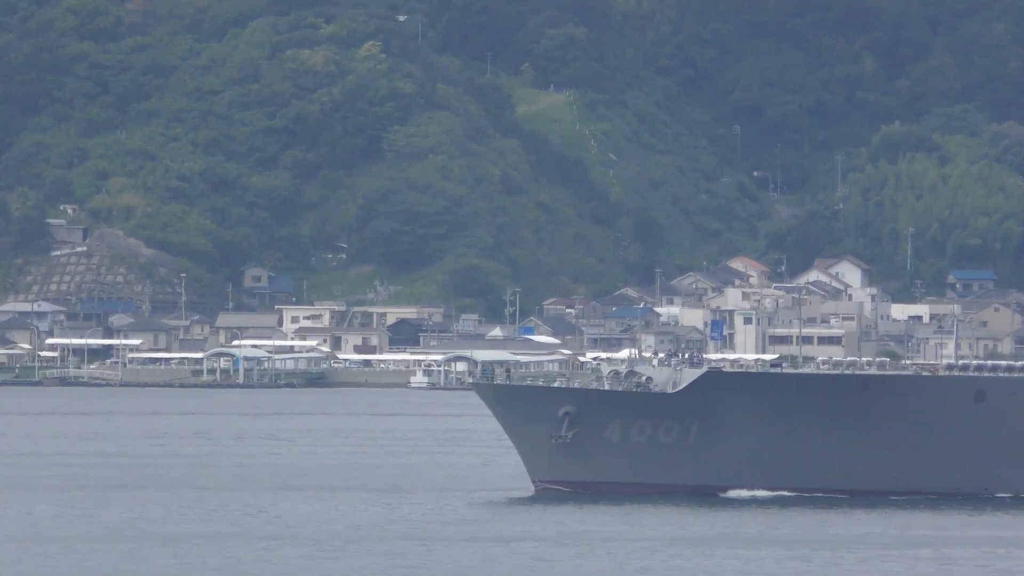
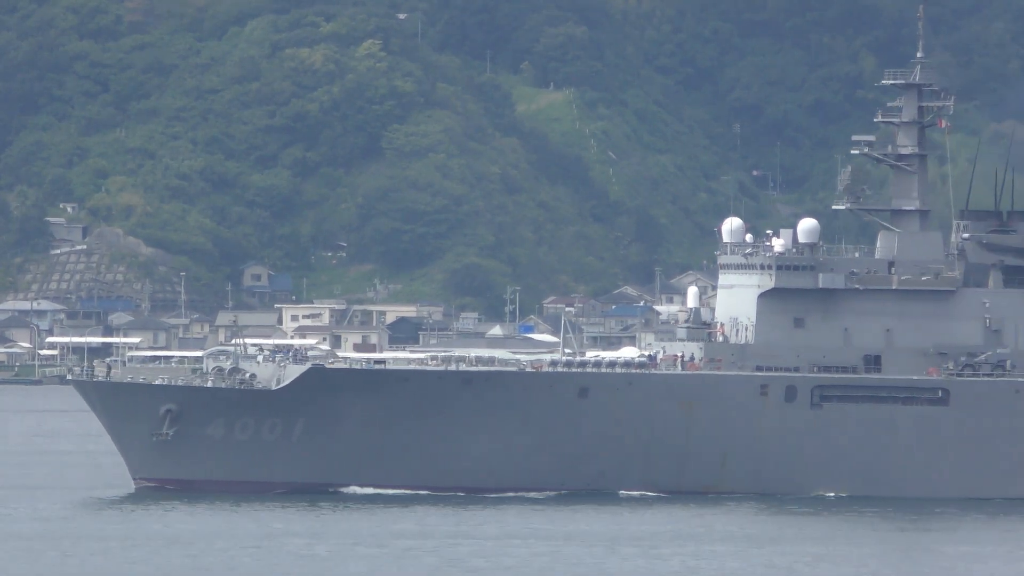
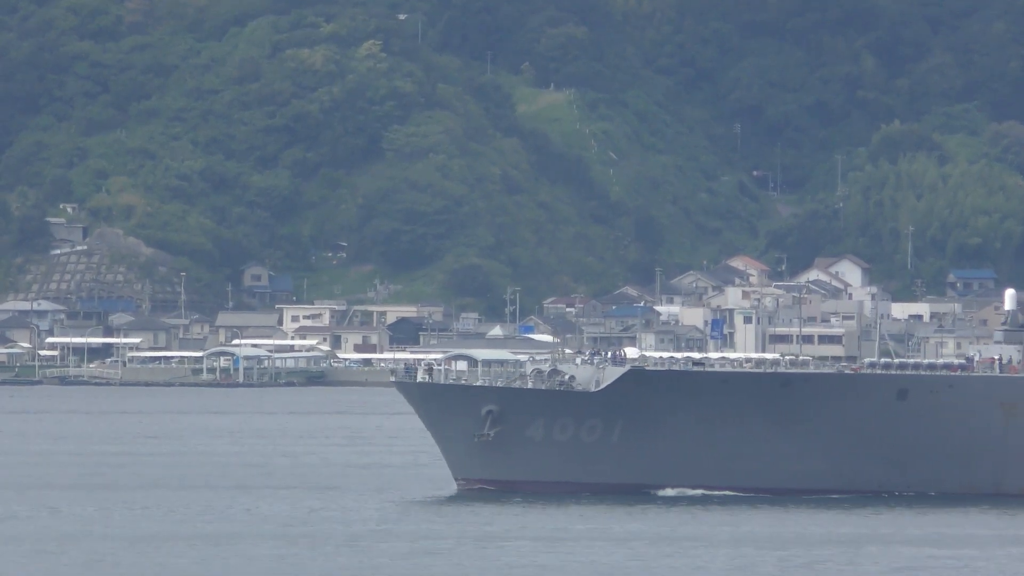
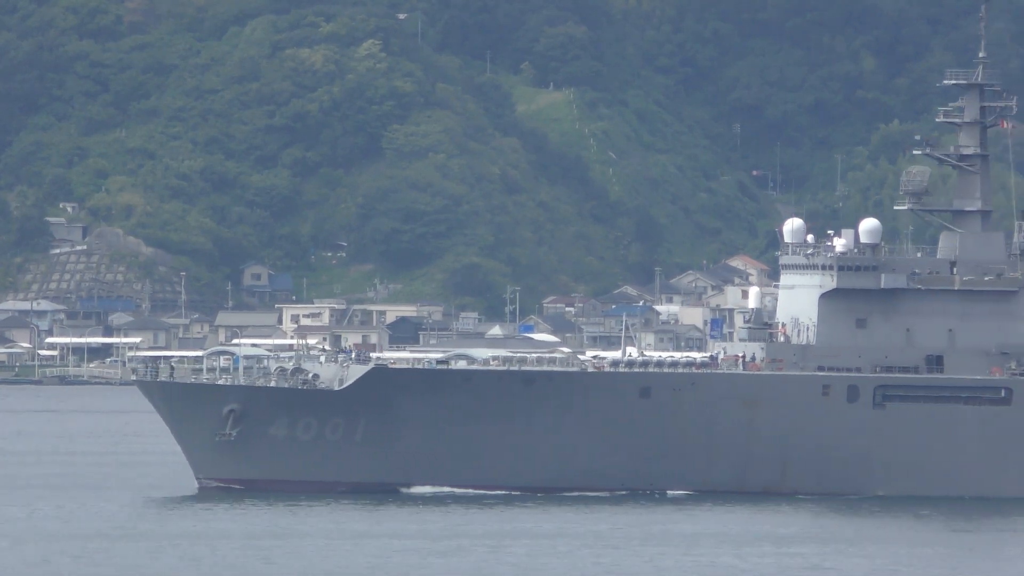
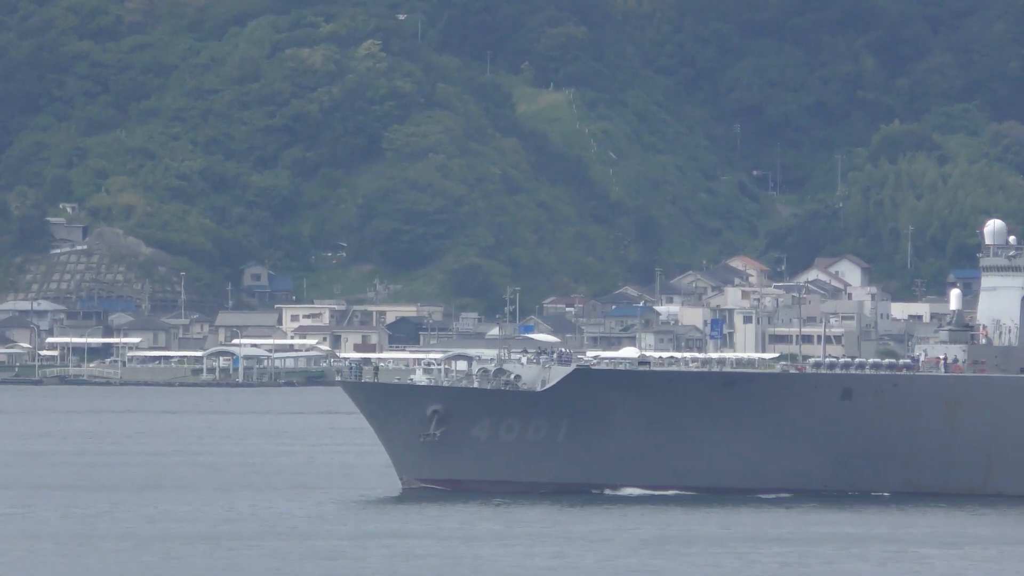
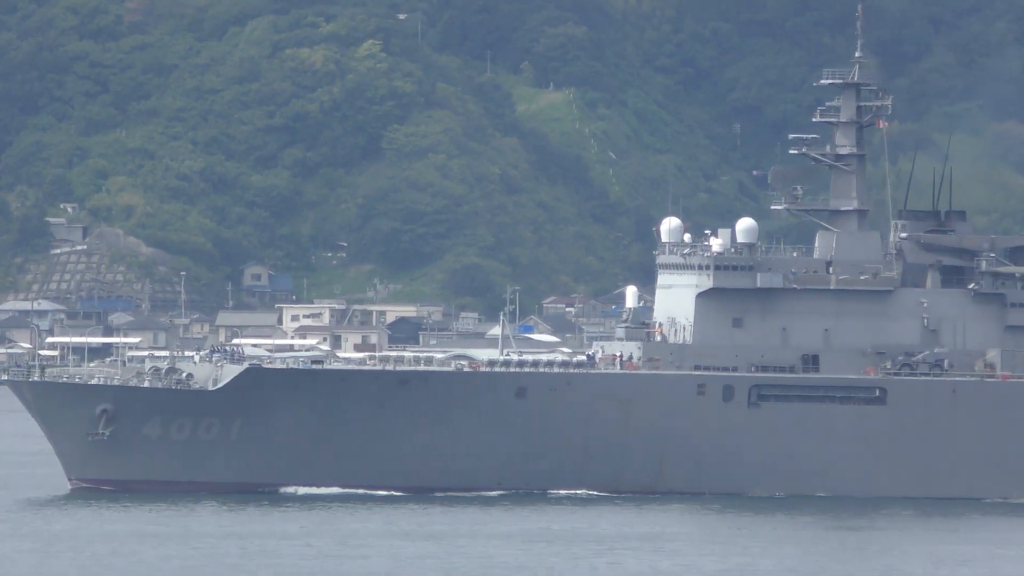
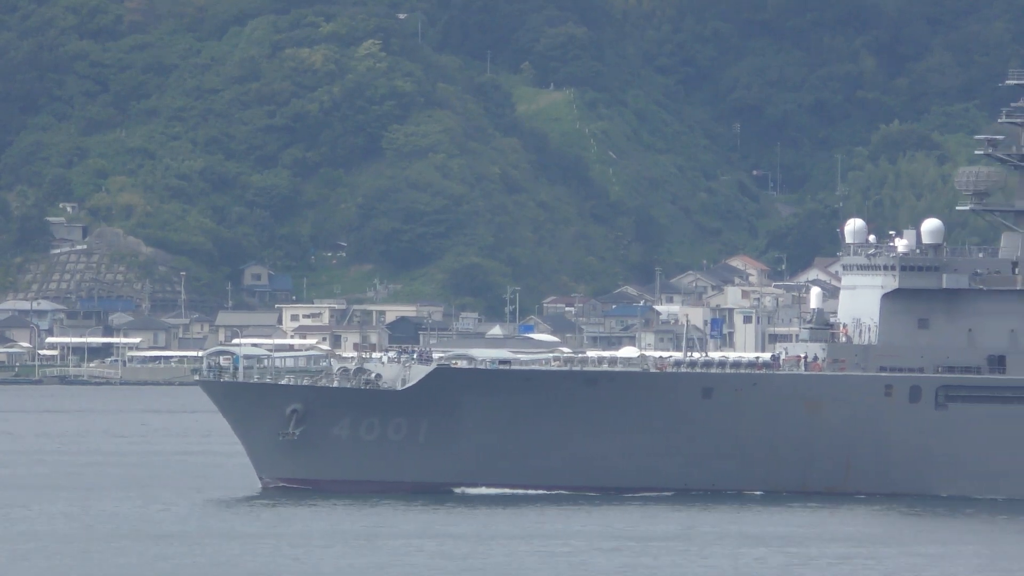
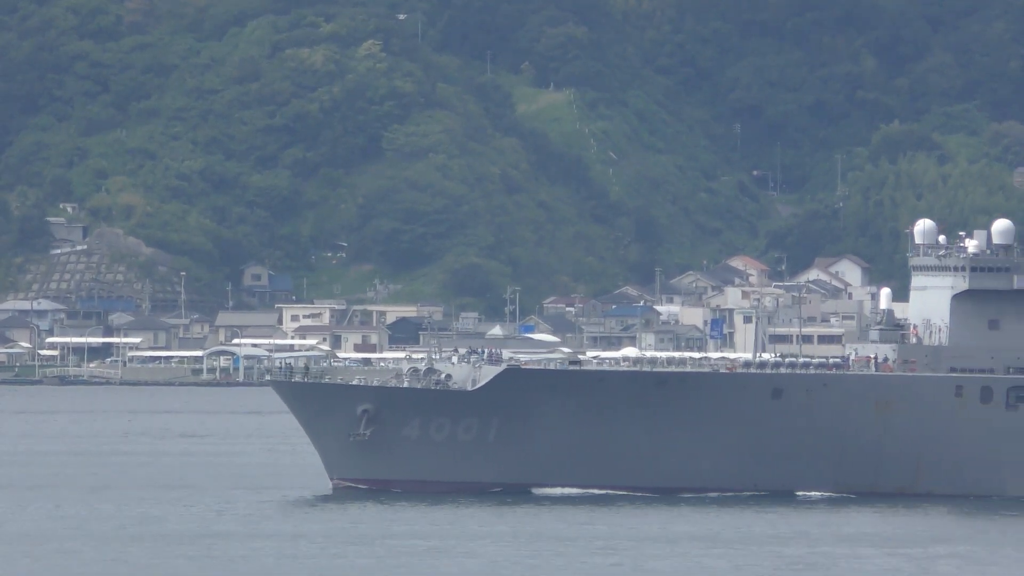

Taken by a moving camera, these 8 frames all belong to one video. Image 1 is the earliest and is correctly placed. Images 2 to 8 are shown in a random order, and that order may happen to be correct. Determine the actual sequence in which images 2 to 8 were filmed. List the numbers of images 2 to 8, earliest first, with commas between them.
3, 5, 8, 7, 4, 2, 6
